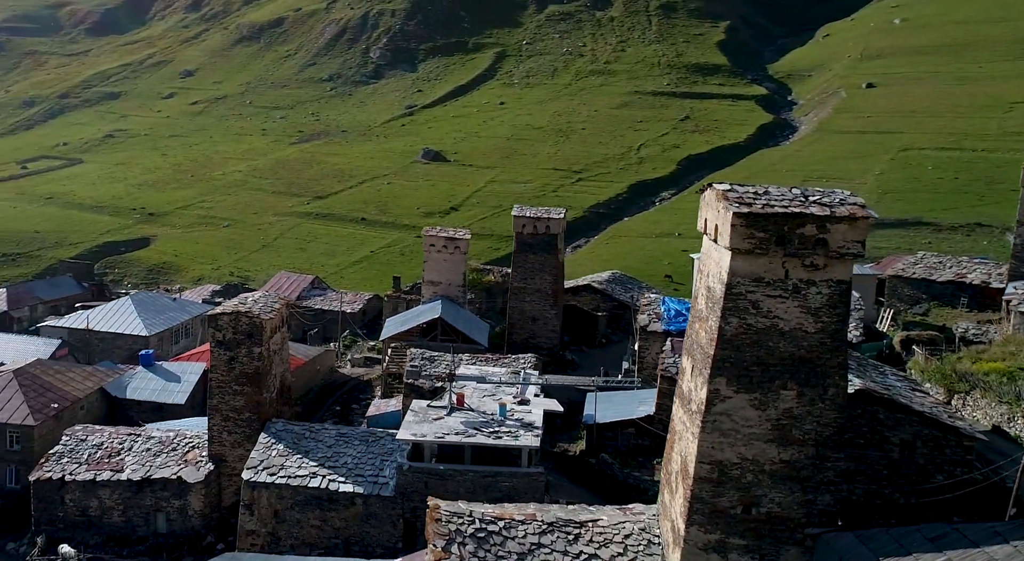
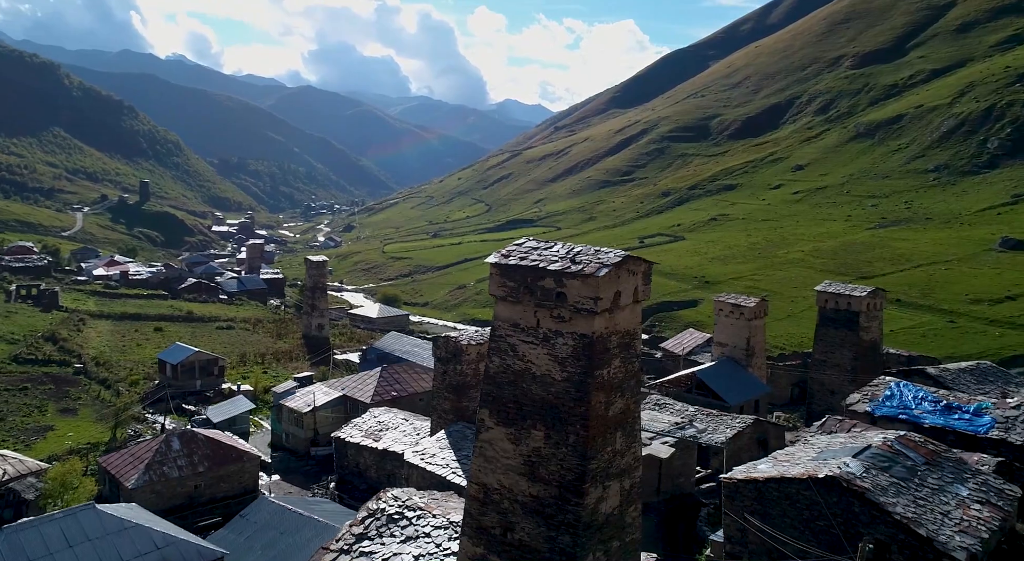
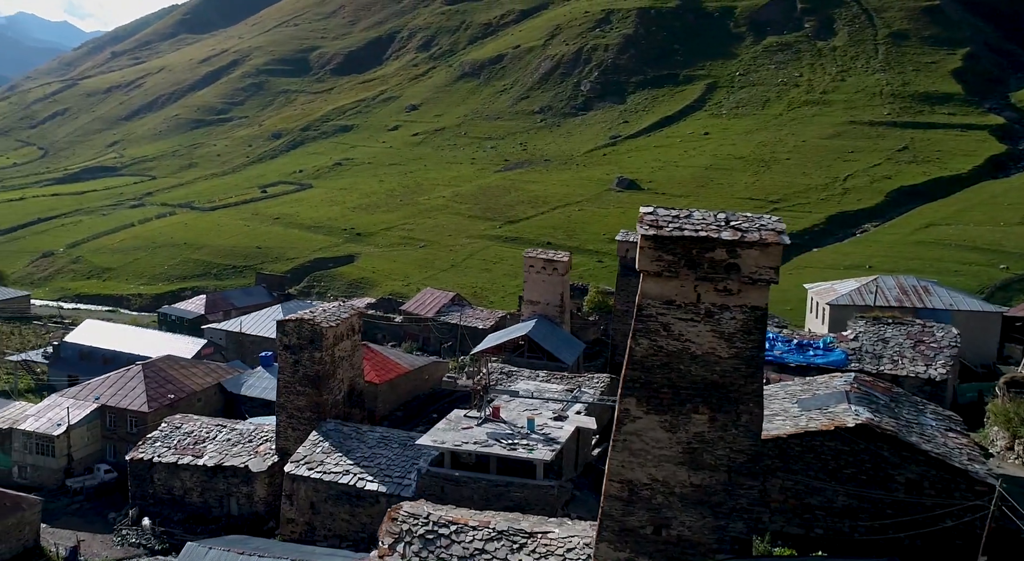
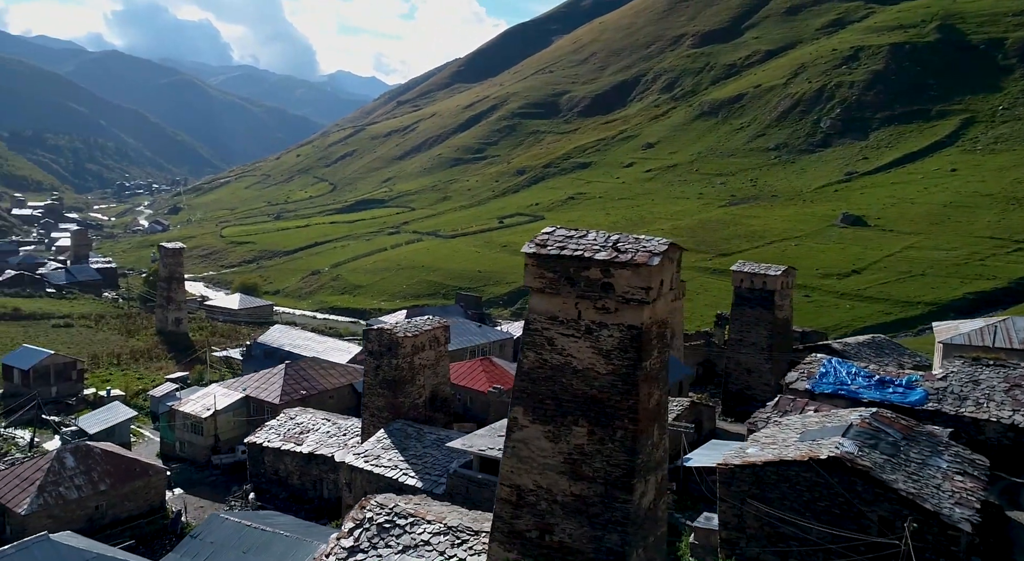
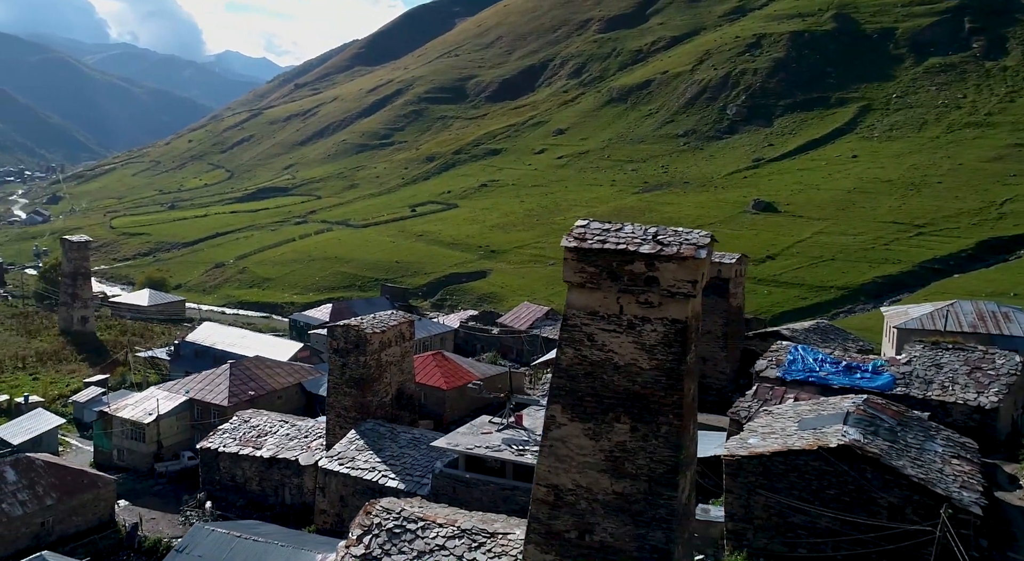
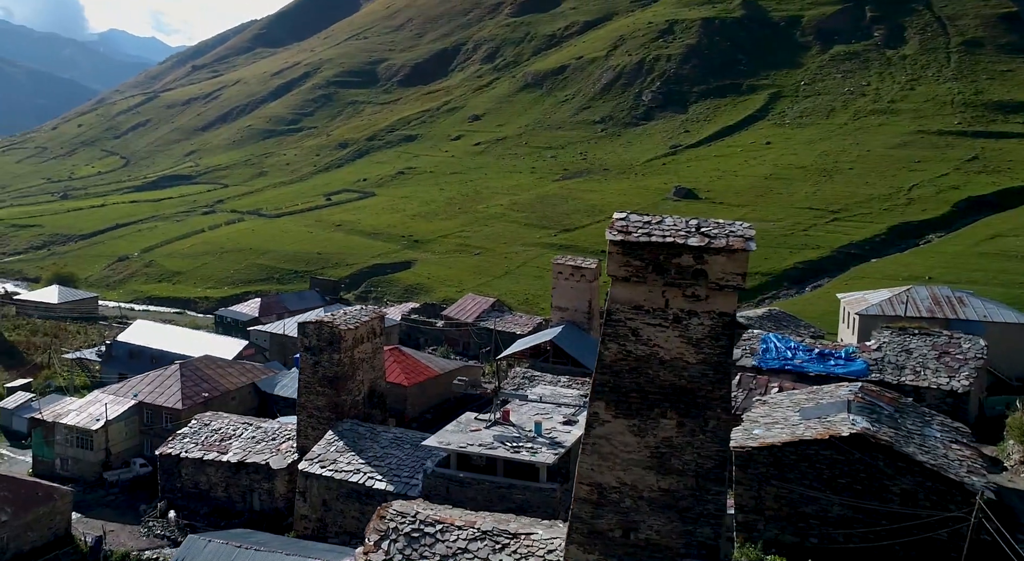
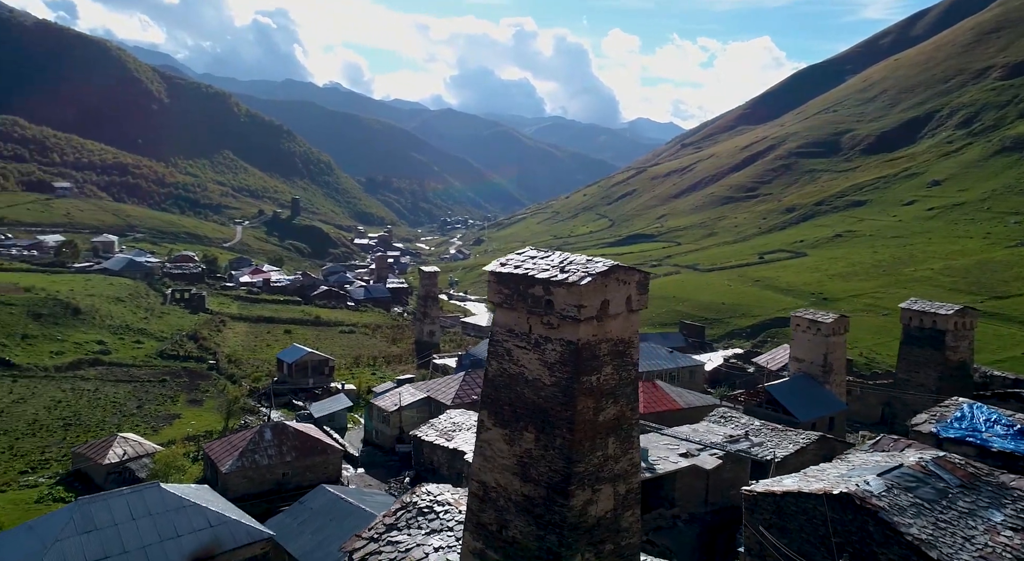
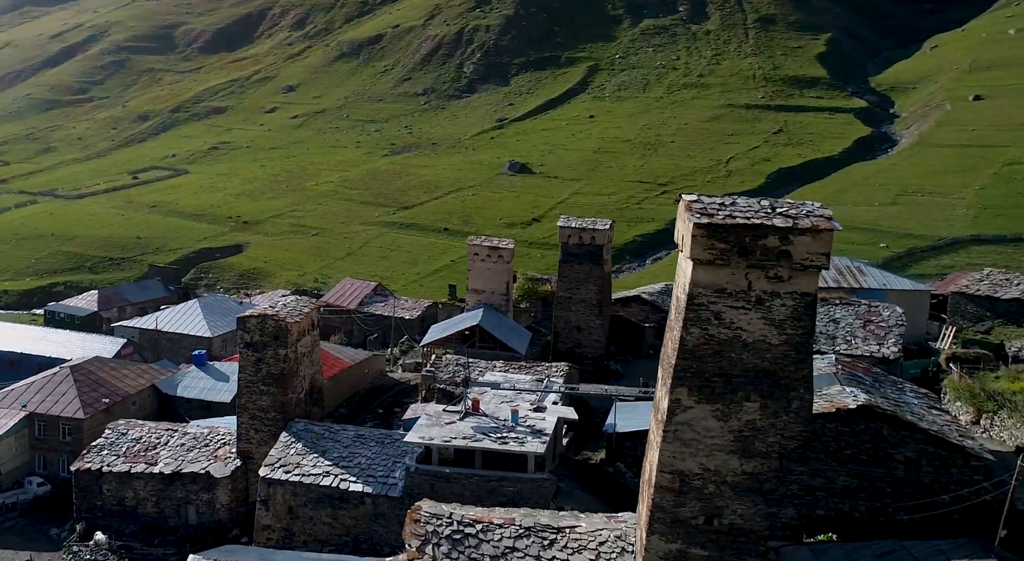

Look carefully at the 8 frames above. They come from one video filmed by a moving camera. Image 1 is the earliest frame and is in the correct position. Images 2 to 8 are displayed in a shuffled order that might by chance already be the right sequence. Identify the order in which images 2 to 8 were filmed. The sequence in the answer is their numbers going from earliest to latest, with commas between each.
8, 3, 6, 5, 4, 2, 7
